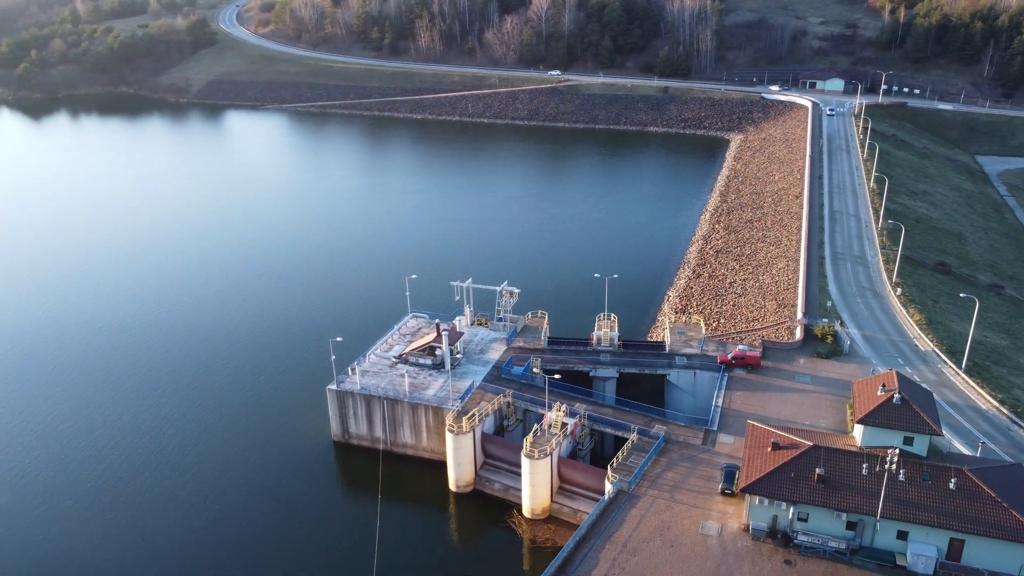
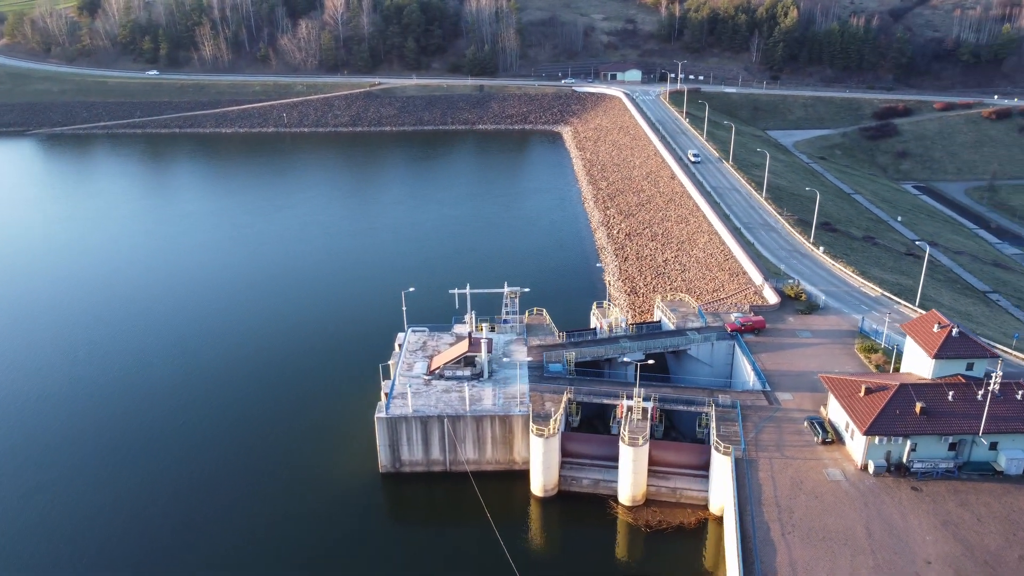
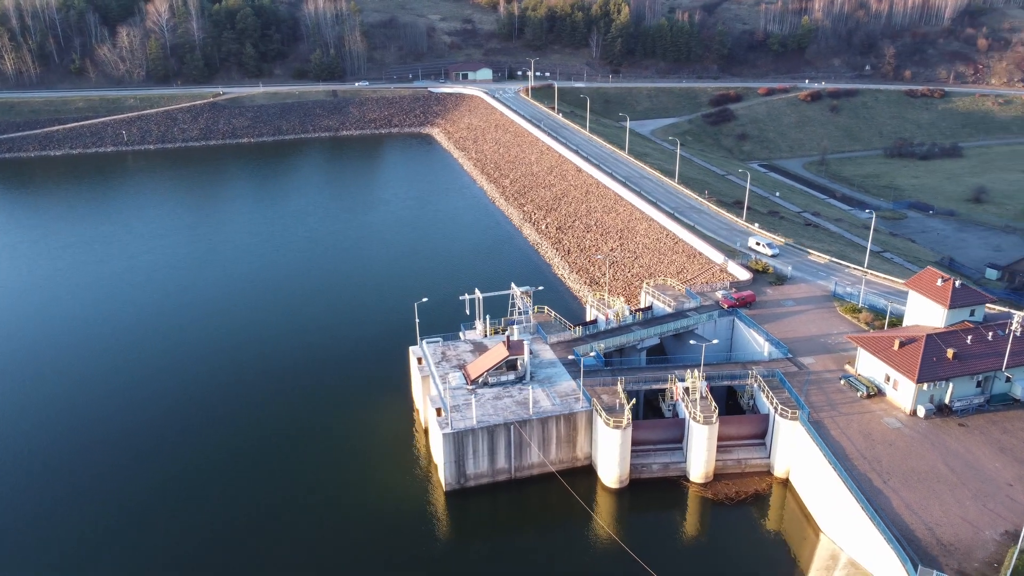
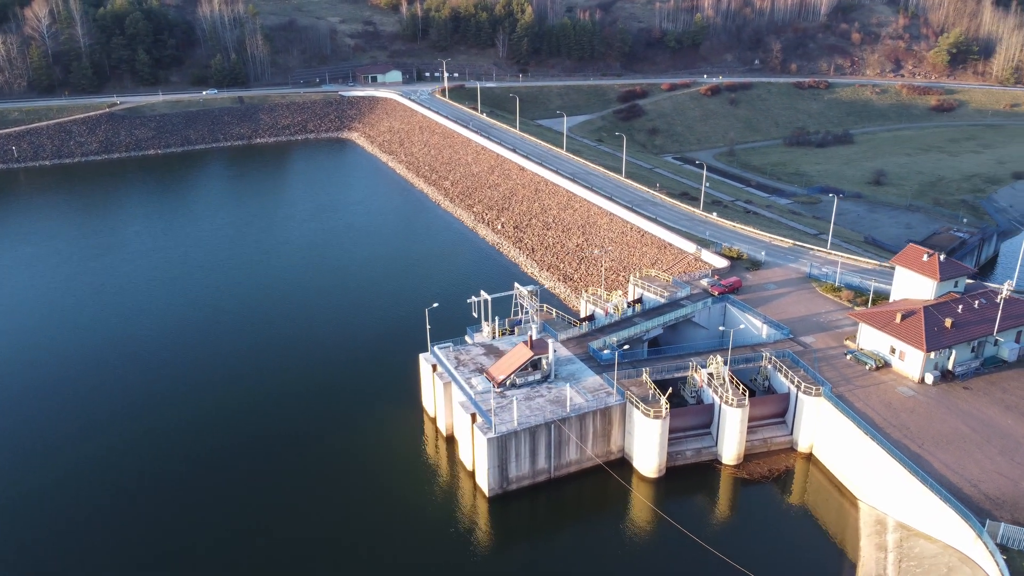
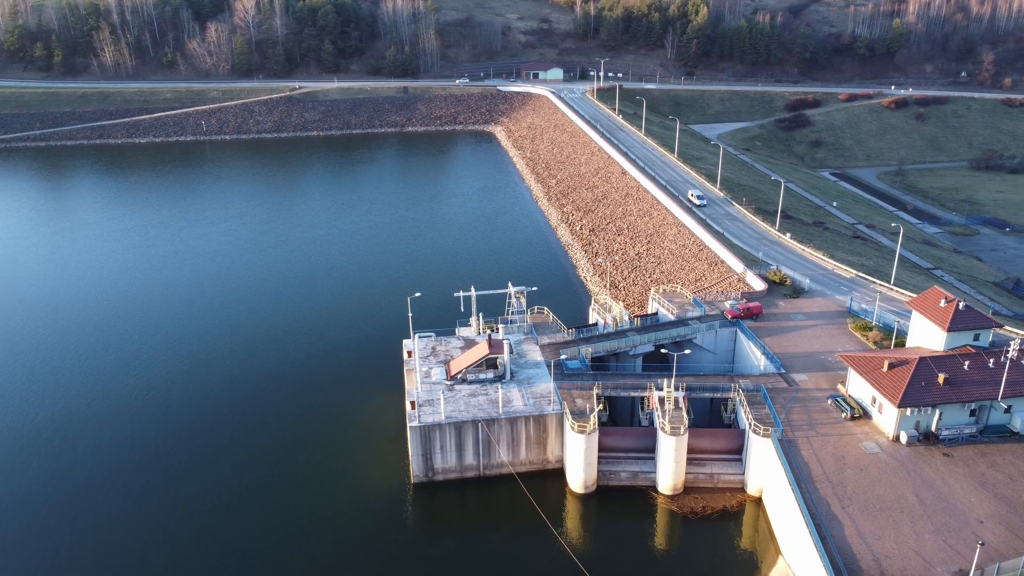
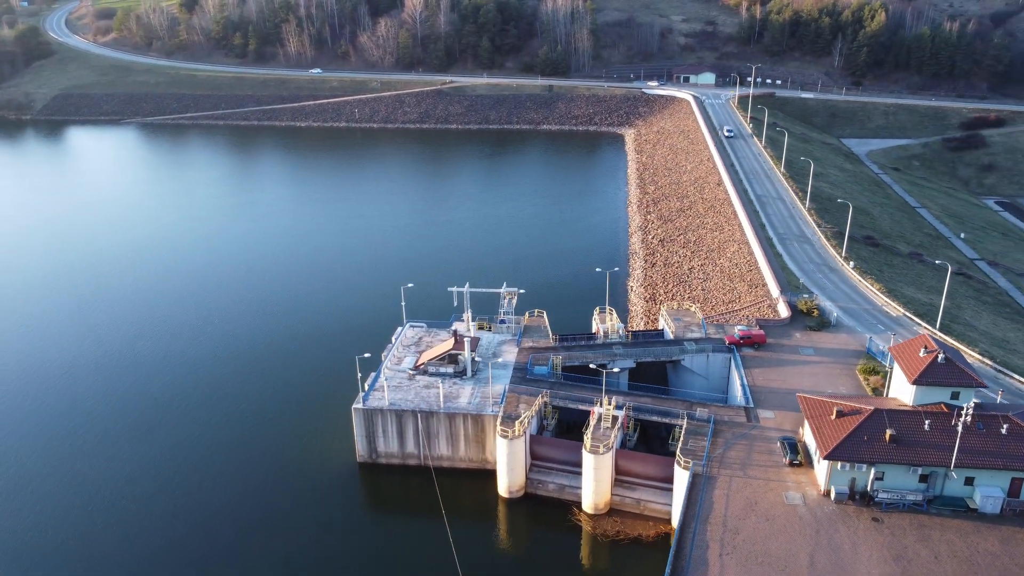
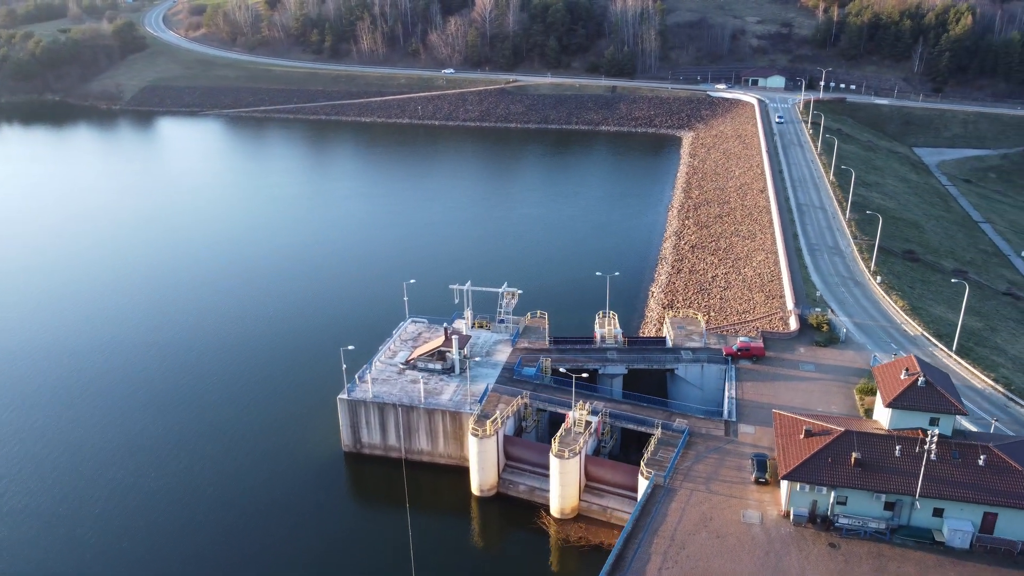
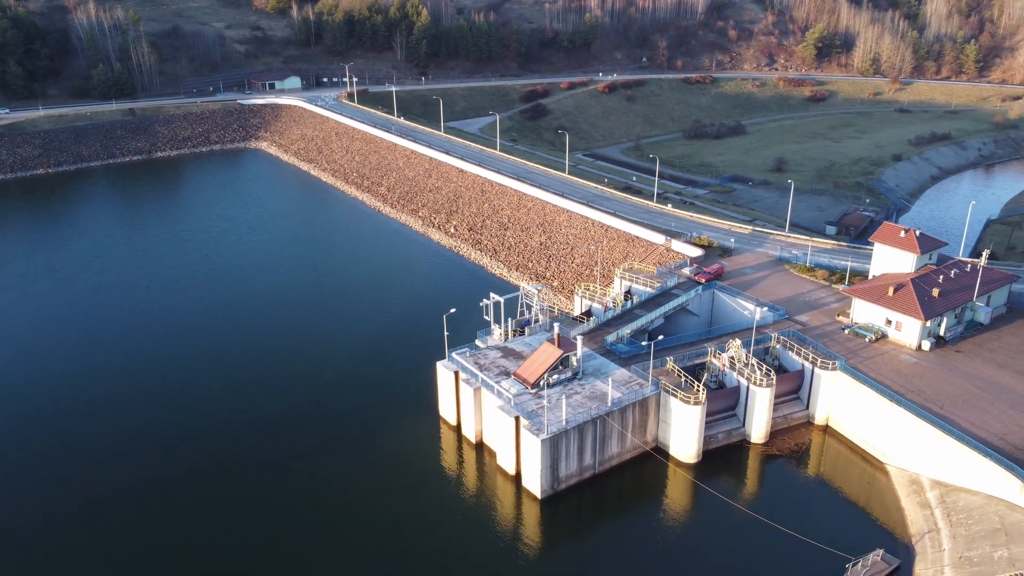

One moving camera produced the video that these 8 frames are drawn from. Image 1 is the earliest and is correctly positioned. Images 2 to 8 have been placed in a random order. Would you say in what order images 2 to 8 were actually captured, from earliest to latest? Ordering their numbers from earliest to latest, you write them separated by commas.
7, 6, 2, 5, 3, 4, 8
